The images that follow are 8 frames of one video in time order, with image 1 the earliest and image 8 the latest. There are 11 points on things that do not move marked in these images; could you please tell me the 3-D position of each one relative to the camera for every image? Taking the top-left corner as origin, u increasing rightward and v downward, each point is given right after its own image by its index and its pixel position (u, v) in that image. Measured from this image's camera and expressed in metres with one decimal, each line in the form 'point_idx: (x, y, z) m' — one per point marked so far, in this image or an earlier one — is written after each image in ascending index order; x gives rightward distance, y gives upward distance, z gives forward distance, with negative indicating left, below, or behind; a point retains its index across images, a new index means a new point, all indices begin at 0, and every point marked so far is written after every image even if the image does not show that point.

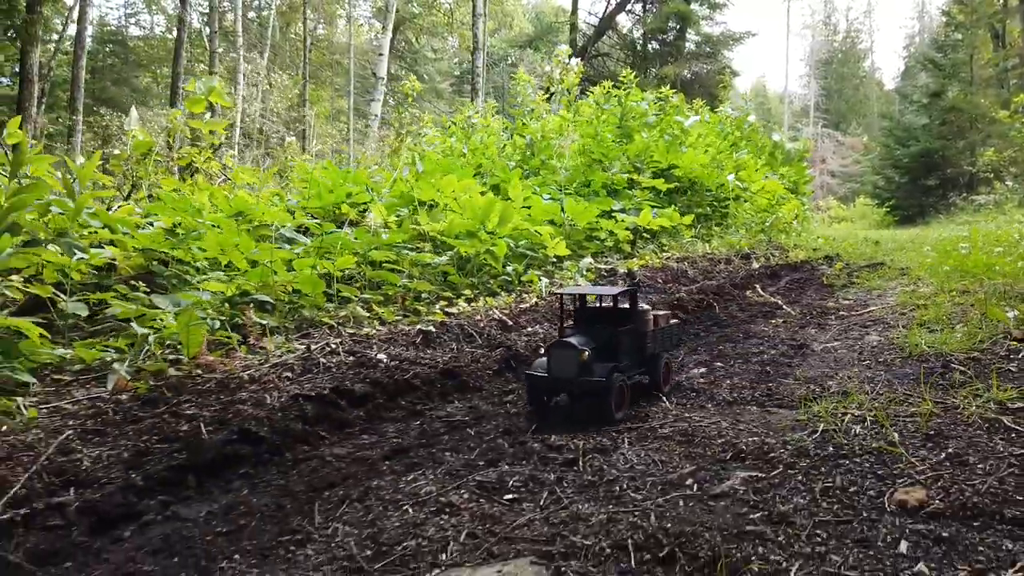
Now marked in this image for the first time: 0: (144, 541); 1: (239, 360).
0: (-0.7, -0.5, +1.5) m
1: (-0.9, -0.2, +2.7) m
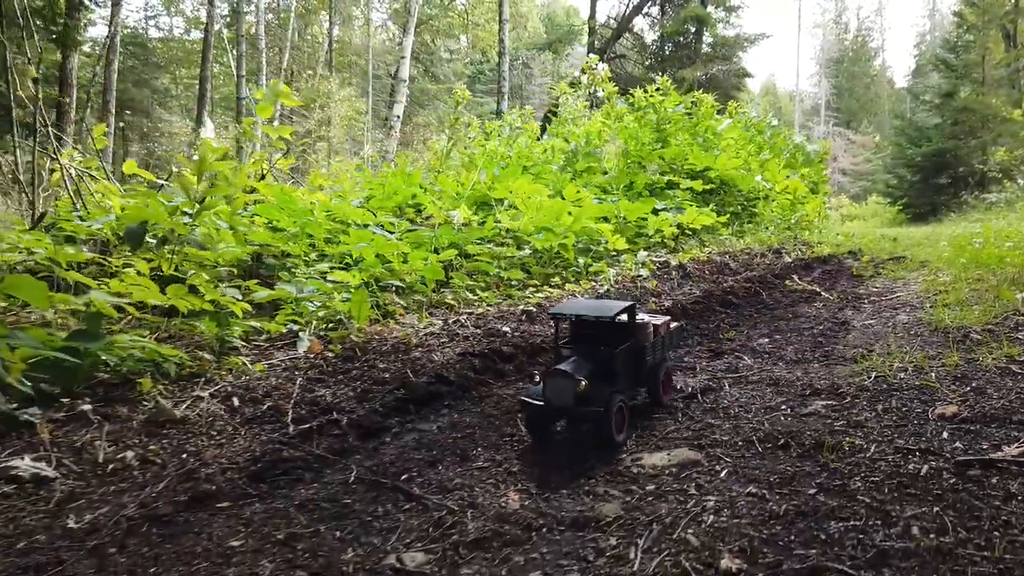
0: (-0.3, -0.4, +2.2) m
1: (-0.5, -0.2, +3.4) m
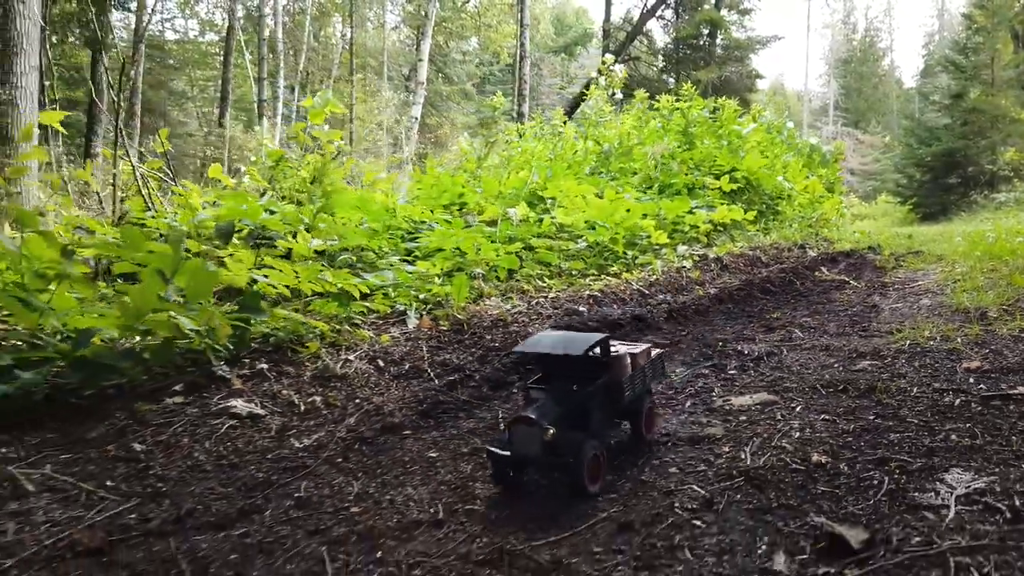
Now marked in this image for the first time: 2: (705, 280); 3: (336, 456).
0: (+0.1, -0.4, +2.7) m
1: (-0.1, -0.1, +3.9) m
2: (+1.3, +0.1, +5.1) m
3: (-0.5, -0.5, +2.2) m
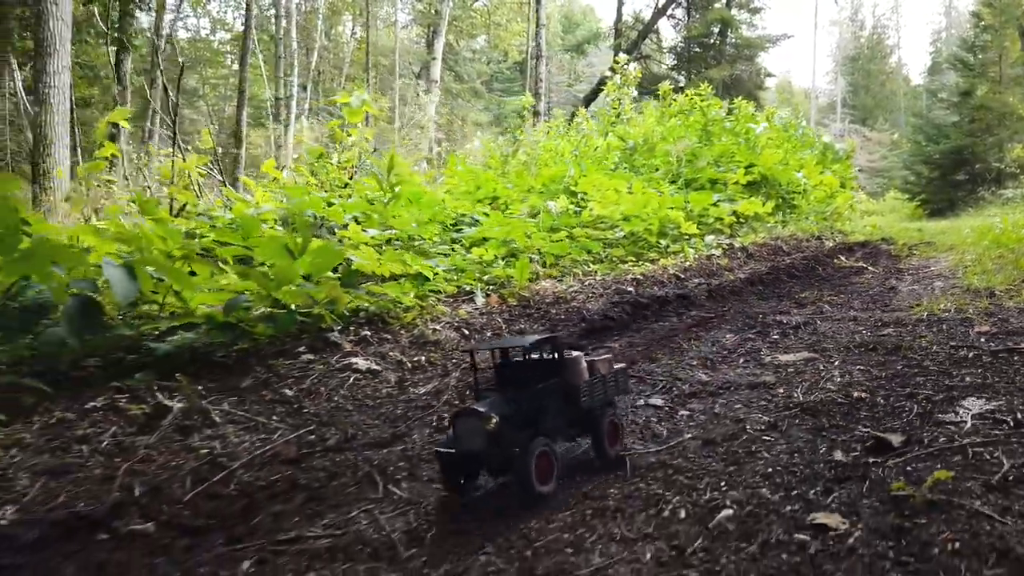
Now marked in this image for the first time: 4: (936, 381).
0: (+0.4, -0.3, +3.2) m
1: (+0.2, 0.0, +4.3) m
2: (+1.6, +0.2, +5.5) m
3: (-0.2, -0.4, +2.7) m
4: (+1.3, -0.3, +2.4) m
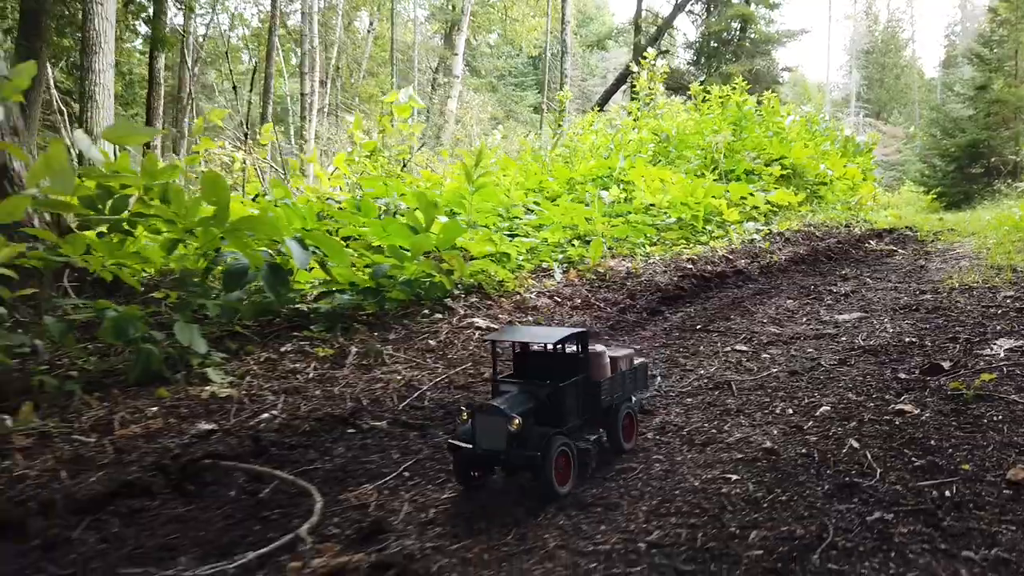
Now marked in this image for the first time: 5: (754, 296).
0: (+0.8, -0.1, +3.7) m
1: (+0.7, +0.1, +4.9) m
2: (+2.0, +0.3, +6.1) m
3: (+0.2, -0.3, +3.2) m
4: (+1.7, -0.2, +2.9) m
5: (+1.2, 0.0, +4.0) m
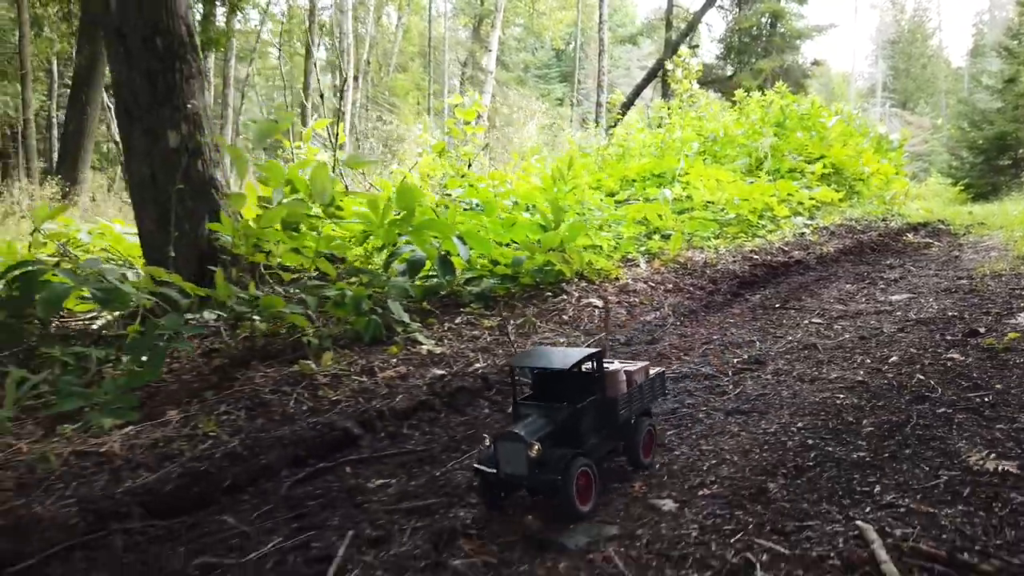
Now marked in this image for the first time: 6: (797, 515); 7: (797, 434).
0: (+1.4, -0.1, +4.5) m
1: (+1.3, +0.2, +5.7) m
2: (+2.7, +0.4, +6.8) m
3: (+0.8, -0.2, +4.1) m
4: (+2.3, -0.1, +3.7) m
5: (+1.9, 0.0, +4.8) m
6: (+0.6, -0.5, +1.6) m
7: (+0.8, -0.4, +2.2) m
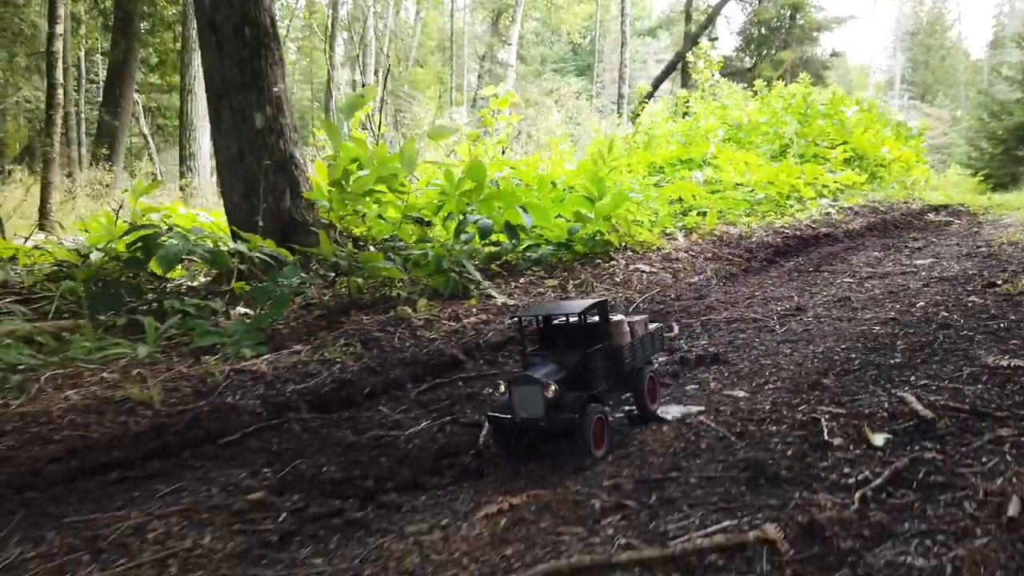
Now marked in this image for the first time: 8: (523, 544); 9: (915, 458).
0: (+1.8, +0.2, +4.9) m
1: (+1.7, +0.5, +6.1) m
2: (+3.1, +0.6, +7.2) m
3: (+1.2, 0.0, +4.5) m
4: (+2.7, +0.1, +4.1) m
5: (+2.2, +0.2, +5.2) m
6: (+0.9, -0.3, +2.0) m
7: (+1.1, -0.2, +2.6) m
8: (0.0, -0.4, +1.3) m
9: (+0.8, -0.3, +1.5) m
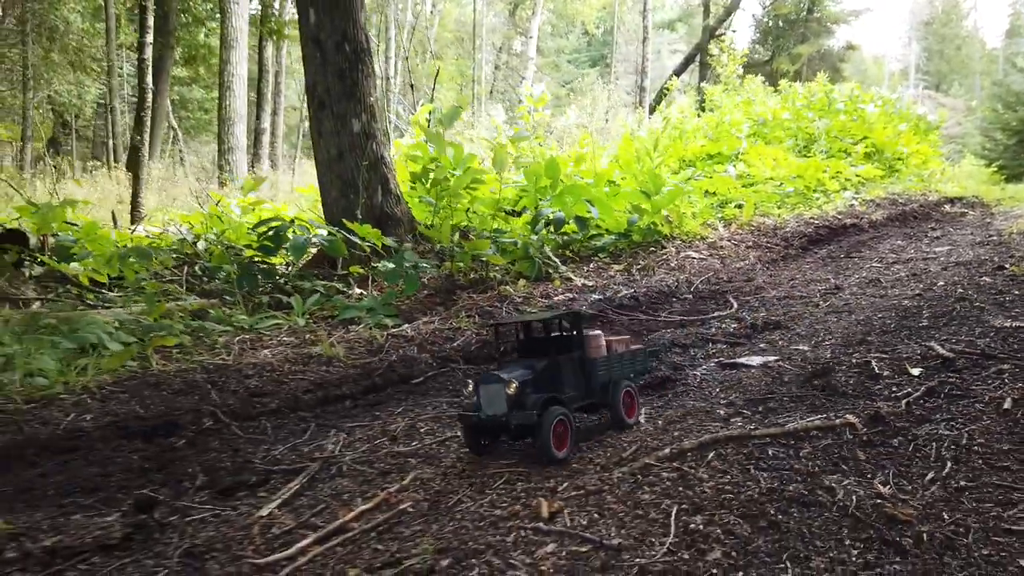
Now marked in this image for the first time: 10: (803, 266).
0: (+2.2, +0.3, +5.6) m
1: (+2.2, +0.6, +6.7) m
2: (+3.6, +0.8, +7.8) m
3: (+1.6, +0.1, +5.1) m
4: (+3.1, +0.2, +4.7) m
5: (+2.7, +0.4, +5.8) m
6: (+1.3, -0.2, +2.7) m
7: (+1.5, -0.1, +3.2) m
8: (+0.4, -0.4, +2.0) m
9: (+1.2, -0.3, +2.2) m
10: (+1.9, +0.1, +5.1) m
